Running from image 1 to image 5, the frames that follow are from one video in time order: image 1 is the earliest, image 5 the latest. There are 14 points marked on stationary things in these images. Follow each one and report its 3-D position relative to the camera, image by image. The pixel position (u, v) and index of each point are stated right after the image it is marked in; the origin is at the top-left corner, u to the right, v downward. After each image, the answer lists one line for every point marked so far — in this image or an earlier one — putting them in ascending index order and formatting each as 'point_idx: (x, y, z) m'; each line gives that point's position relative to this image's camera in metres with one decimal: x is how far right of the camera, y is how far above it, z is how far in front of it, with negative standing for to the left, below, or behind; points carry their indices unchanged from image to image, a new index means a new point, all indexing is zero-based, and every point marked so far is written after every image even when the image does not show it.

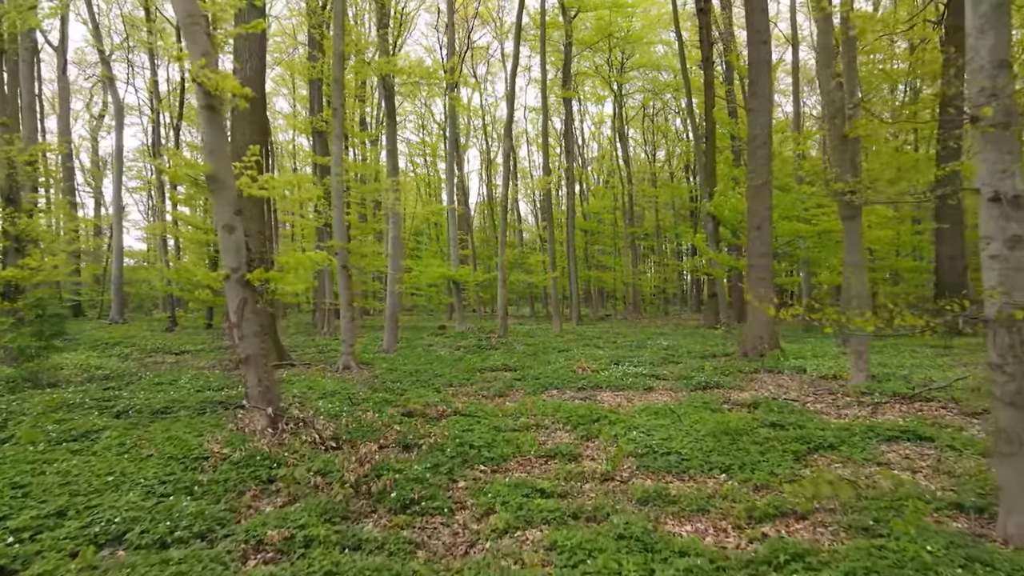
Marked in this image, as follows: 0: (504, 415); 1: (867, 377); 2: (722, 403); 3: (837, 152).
0: (-0.1, -1.5, +6.3) m
1: (+5.5, -1.4, +8.3) m
2: (+2.8, -1.6, +7.2) m
3: (+5.2, +2.2, +8.6) m
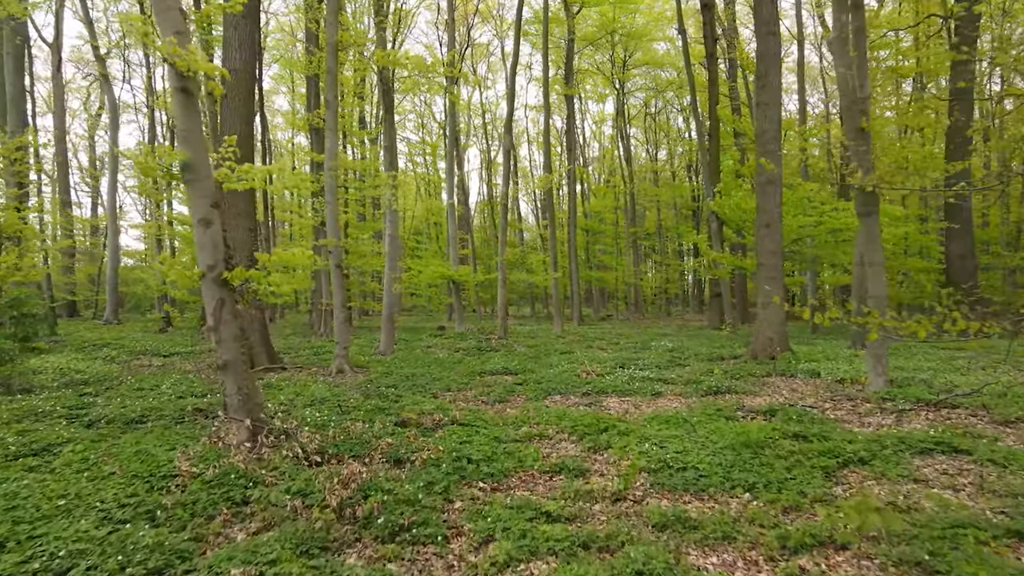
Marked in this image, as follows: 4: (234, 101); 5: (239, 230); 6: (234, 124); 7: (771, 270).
0: (-0.1, -1.5, +5.9) m
1: (+5.5, -1.4, +7.9) m
2: (+2.8, -1.6, +6.7) m
3: (+5.2, +2.2, +8.2) m
4: (-4.9, +3.3, +9.4) m
5: (-4.8, +1.0, +9.3) m
6: (-4.9, +2.9, +9.4) m
7: (+5.4, +0.4, +11.2) m
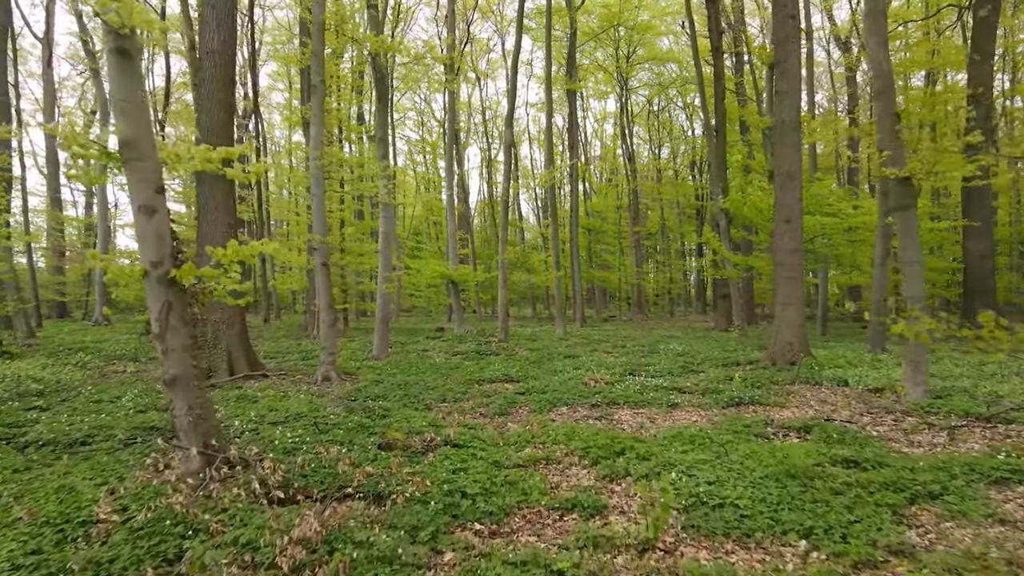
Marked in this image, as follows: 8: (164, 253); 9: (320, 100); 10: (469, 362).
0: (-0.1, -1.5, +5.2) m
1: (+5.5, -1.4, +7.2) m
2: (+2.8, -1.6, +6.0) m
3: (+5.2, +2.2, +7.5) m
4: (-4.8, +3.3, +8.6) m
5: (-4.7, +1.0, +8.6) m
6: (-4.8, +2.9, +8.6) m
7: (+5.4, +0.4, +10.4) m
8: (-2.5, +0.3, +3.9) m
9: (-3.3, +3.2, +9.1) m
10: (-0.9, -1.5, +11.2) m
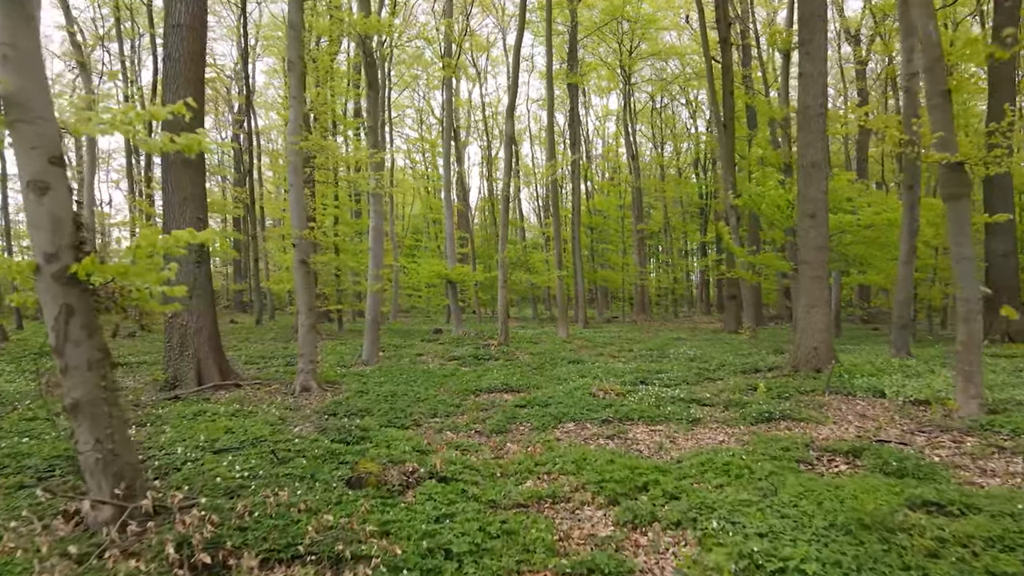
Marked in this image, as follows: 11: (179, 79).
0: (-0.1, -1.5, +4.3) m
1: (+5.5, -1.4, +6.3) m
2: (+2.8, -1.6, +5.1) m
3: (+5.2, +2.2, +6.6) m
4: (-4.8, +3.3, +7.8) m
5: (-4.7, +1.0, +7.7) m
6: (-4.8, +2.9, +7.8) m
7: (+5.4, +0.4, +9.6) m
8: (-2.5, +0.3, +3.0) m
9: (-3.3, +3.2, +8.2) m
10: (-0.9, -1.5, +10.3) m
11: (-4.8, +3.0, +7.8) m
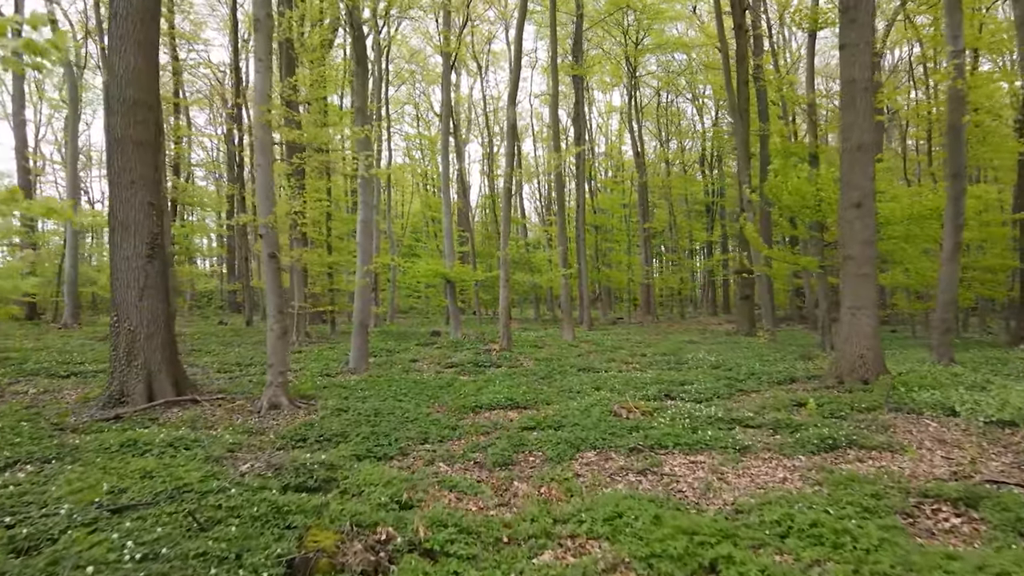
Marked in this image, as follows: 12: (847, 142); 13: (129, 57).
0: (0.0, -1.5, +3.1) m
1: (+5.6, -1.4, +5.1) m
2: (+2.9, -1.6, +4.0) m
3: (+5.3, +2.2, +5.4) m
4: (-4.8, +3.3, +6.6) m
5: (-4.7, +1.0, +6.6) m
6: (-4.8, +2.9, +6.6) m
7: (+5.5, +0.4, +8.4) m
8: (-2.4, +0.3, +1.8) m
9: (-3.2, +3.3, +7.1) m
10: (-0.8, -1.5, +9.1) m
11: (-4.7, +3.0, +6.6) m
12: (+5.4, +2.3, +8.6) m
13: (-4.7, +2.8, +6.6) m
